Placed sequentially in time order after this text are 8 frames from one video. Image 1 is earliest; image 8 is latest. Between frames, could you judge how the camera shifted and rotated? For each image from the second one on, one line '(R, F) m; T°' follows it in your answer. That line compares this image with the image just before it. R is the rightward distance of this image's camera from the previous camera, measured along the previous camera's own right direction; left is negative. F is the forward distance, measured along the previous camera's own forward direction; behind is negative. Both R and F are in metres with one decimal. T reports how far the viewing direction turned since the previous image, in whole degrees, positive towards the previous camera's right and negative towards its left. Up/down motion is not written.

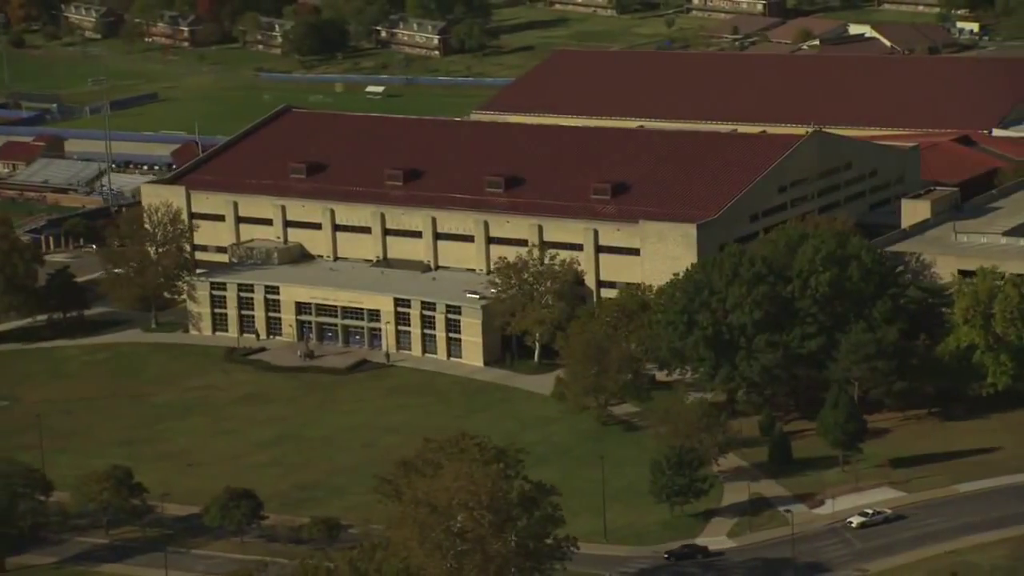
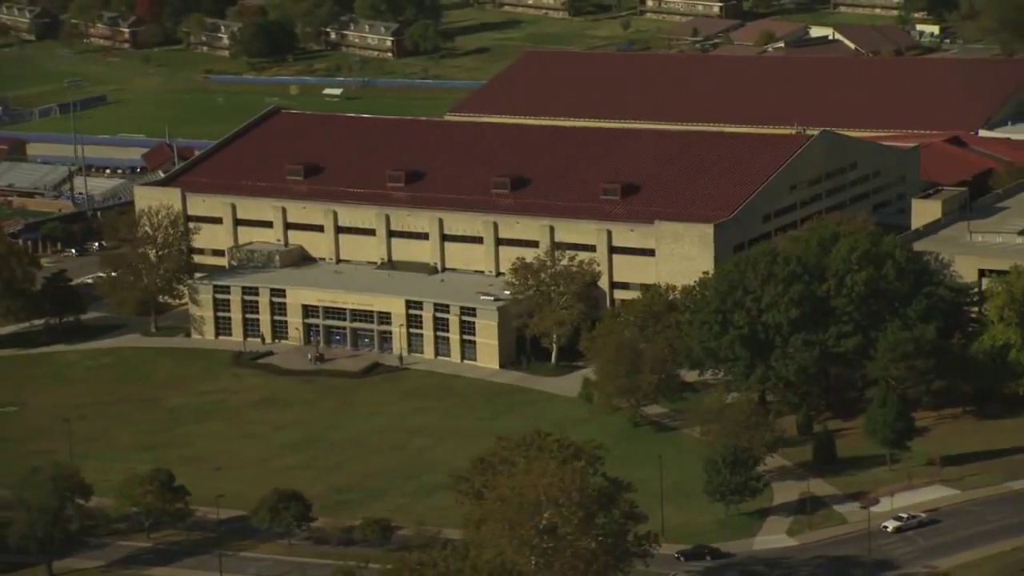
(-3.5, +0.1) m; +3°
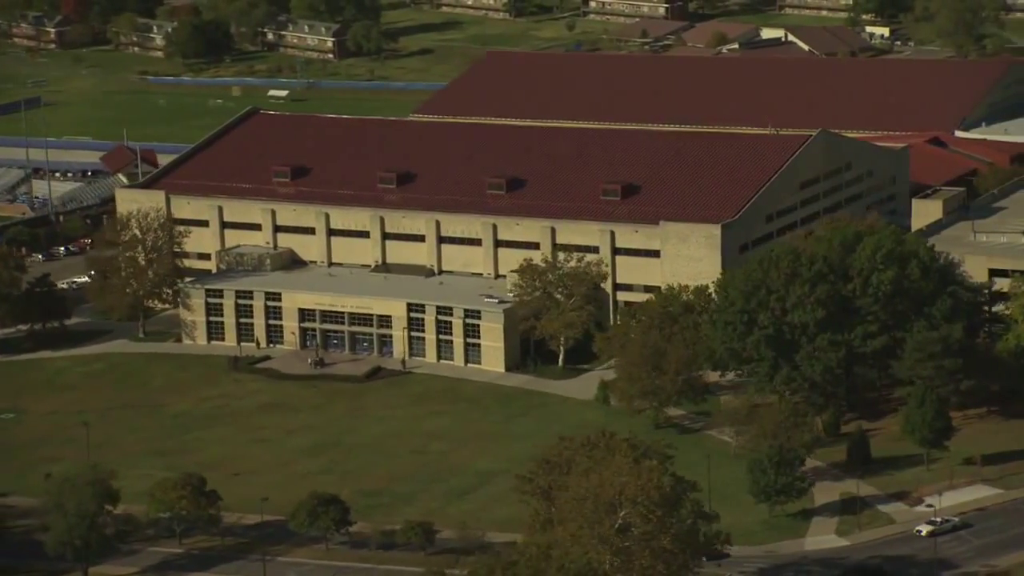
(-3.6, +0.4) m; +3°
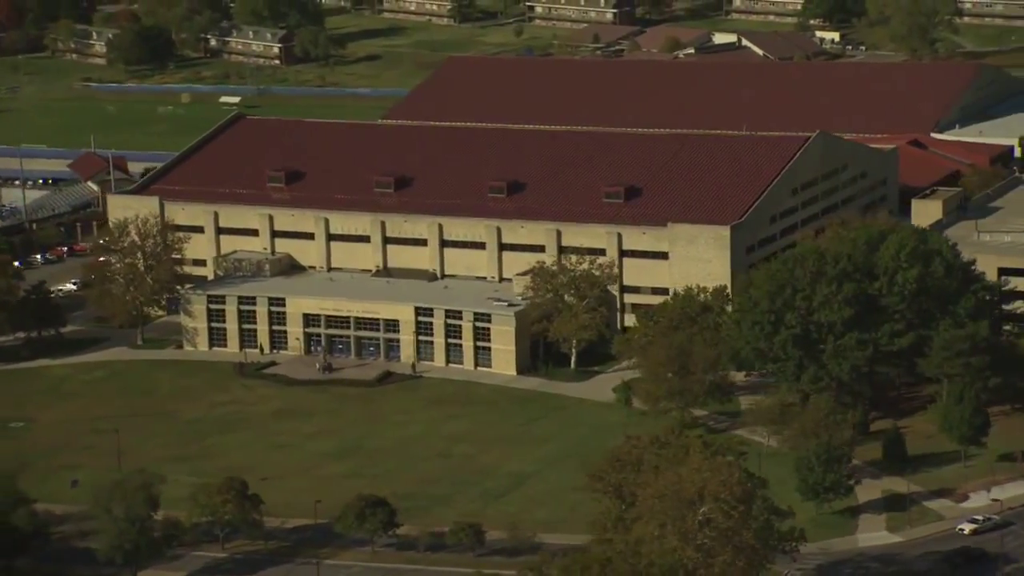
(-3.7, -0.2) m; +3°
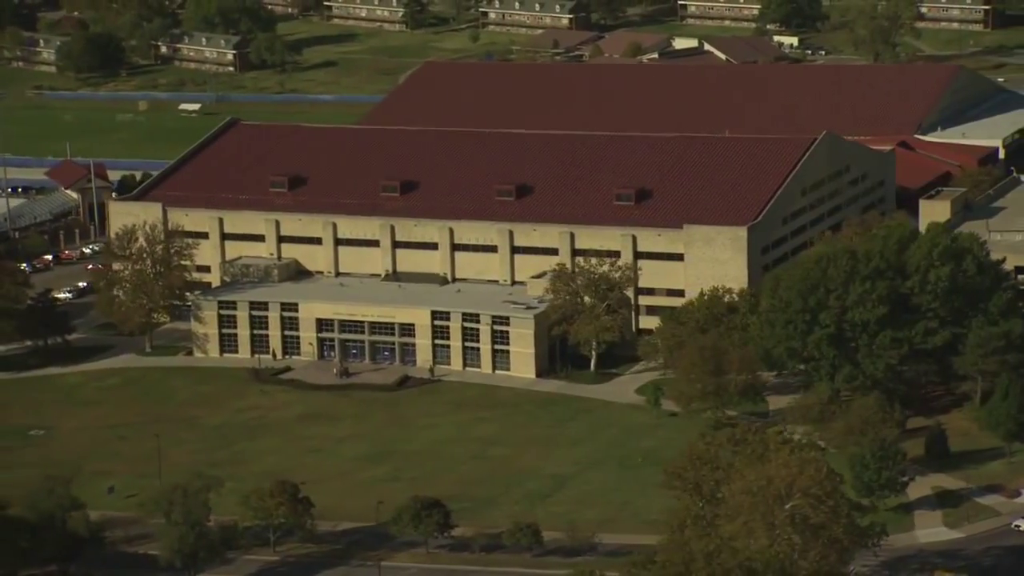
(-3.7, -0.2) m; +3°
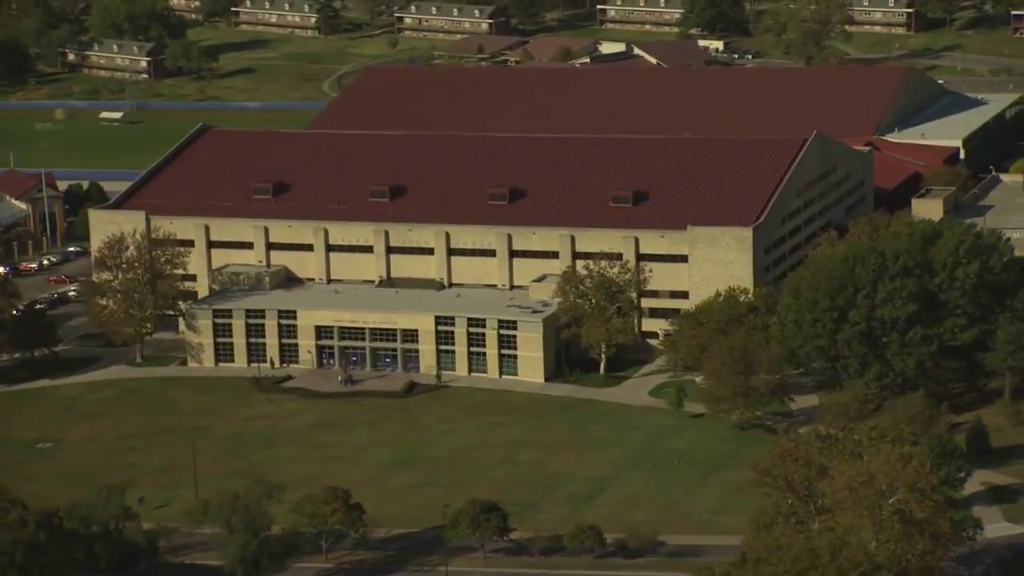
(-5.2, +0.4) m; +5°
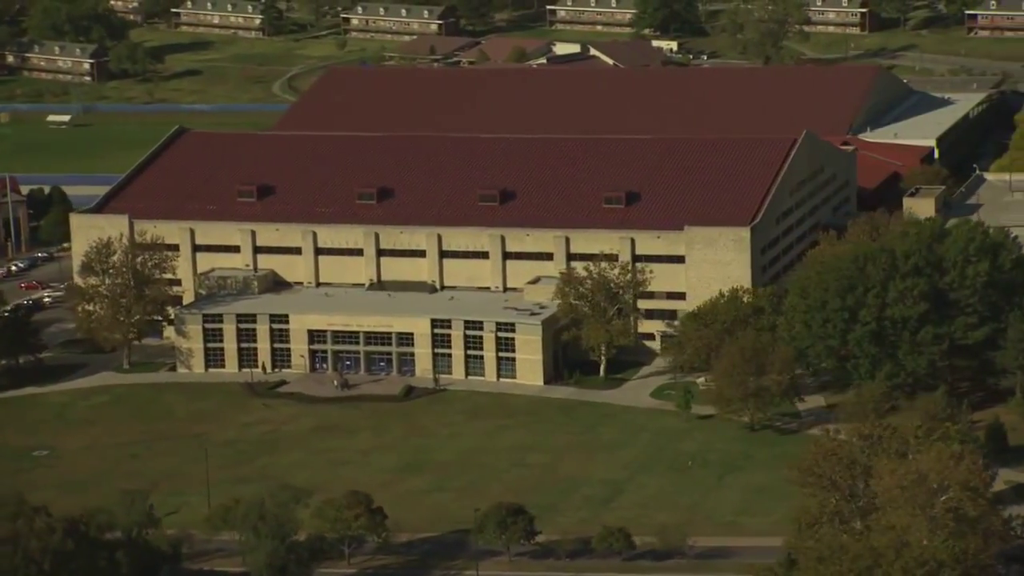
(-2.9, +0.5) m; +3°
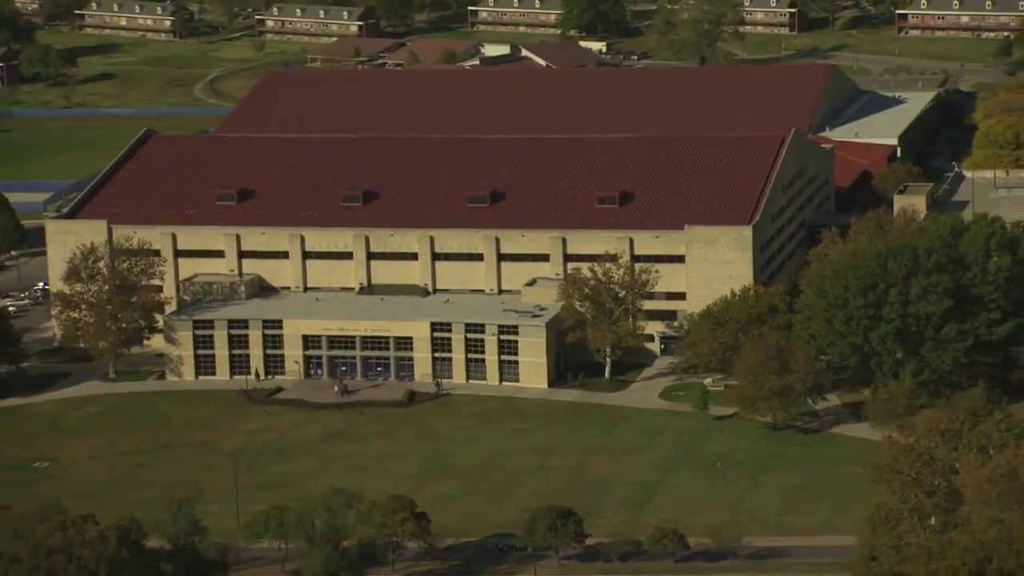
(-4.7, +1.1) m; +5°
